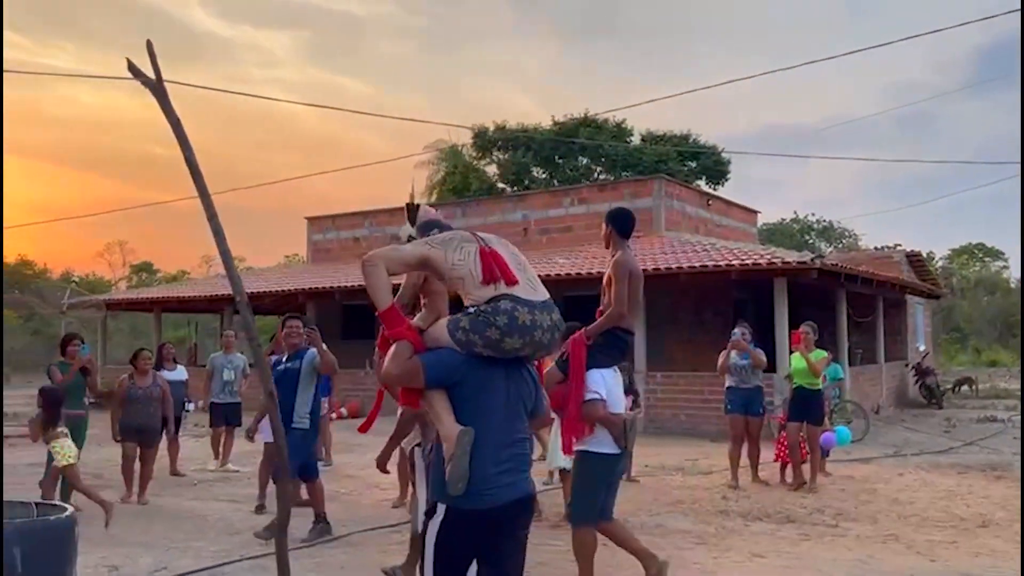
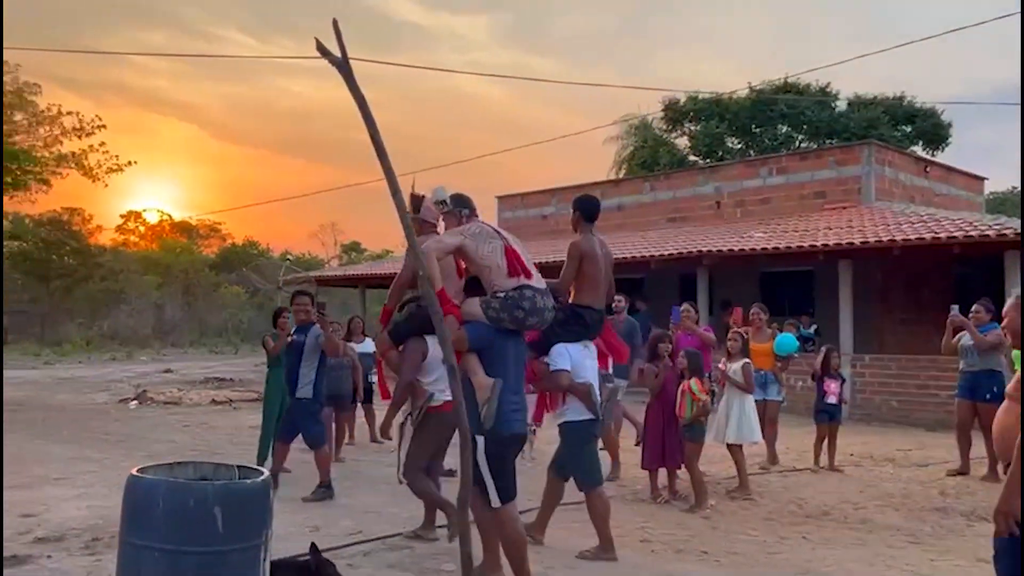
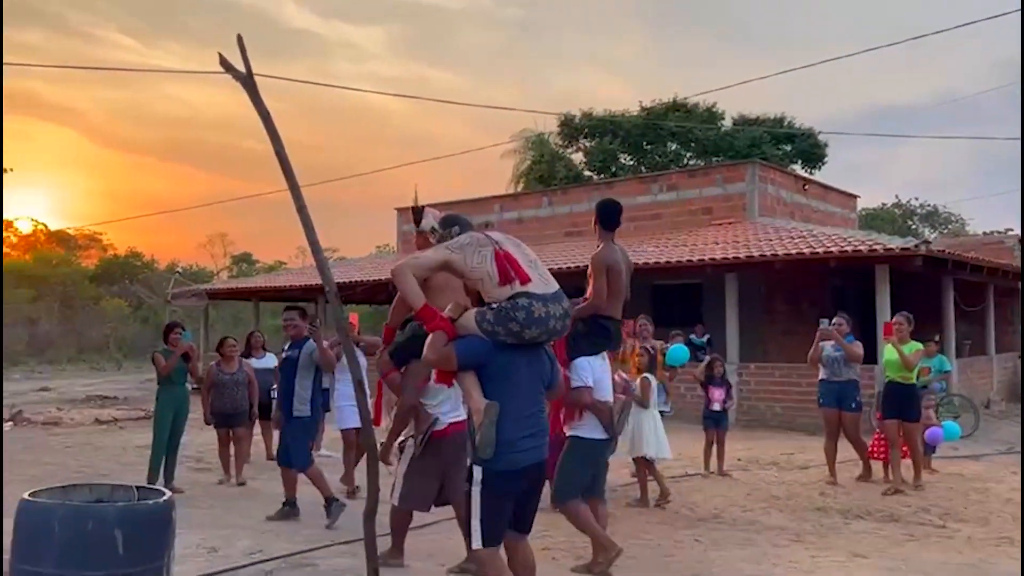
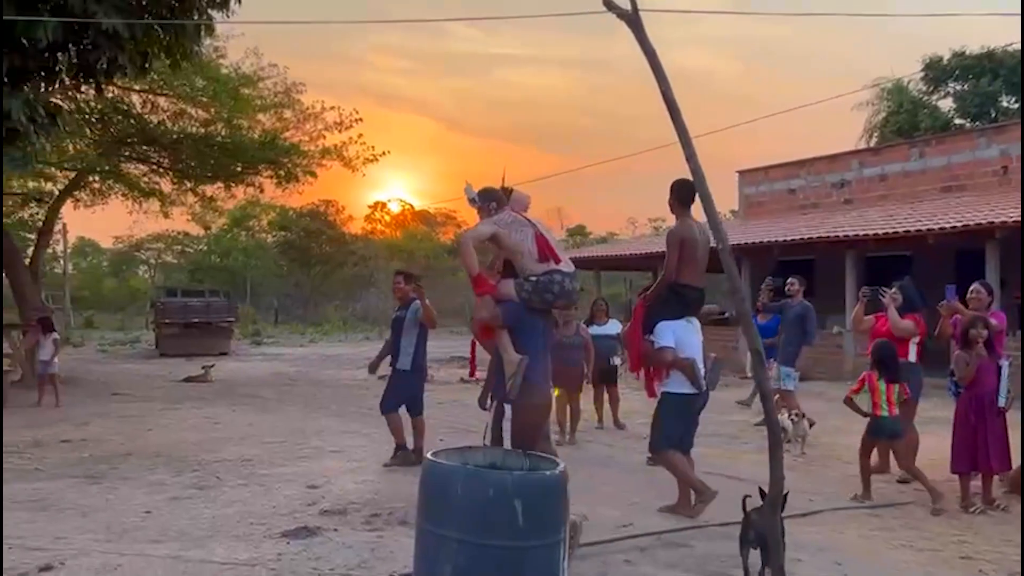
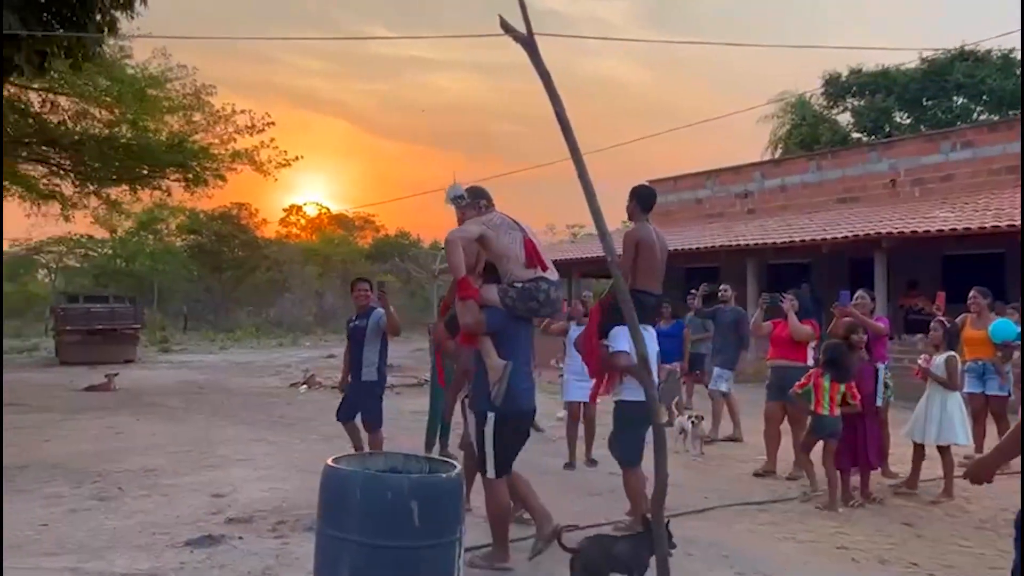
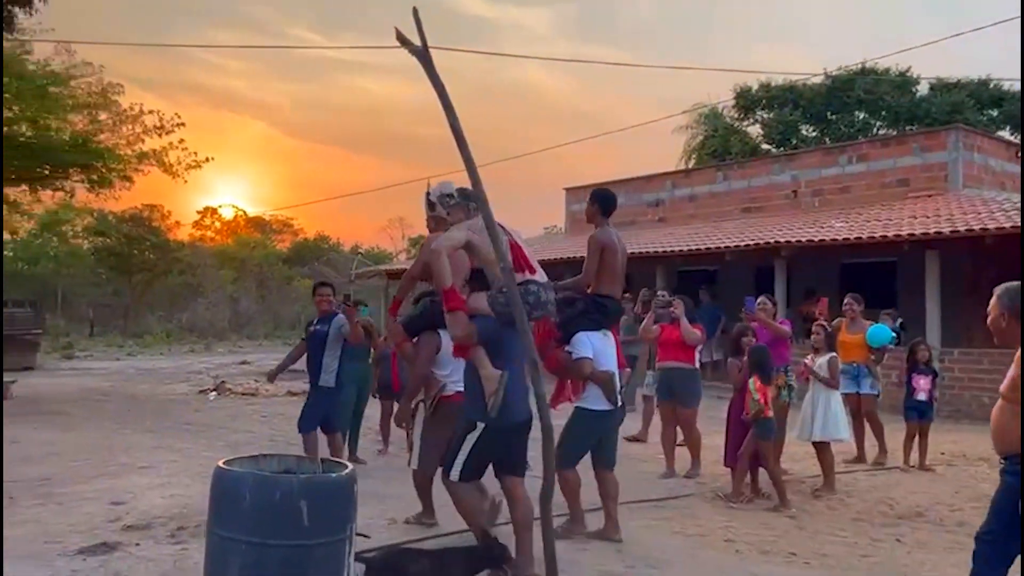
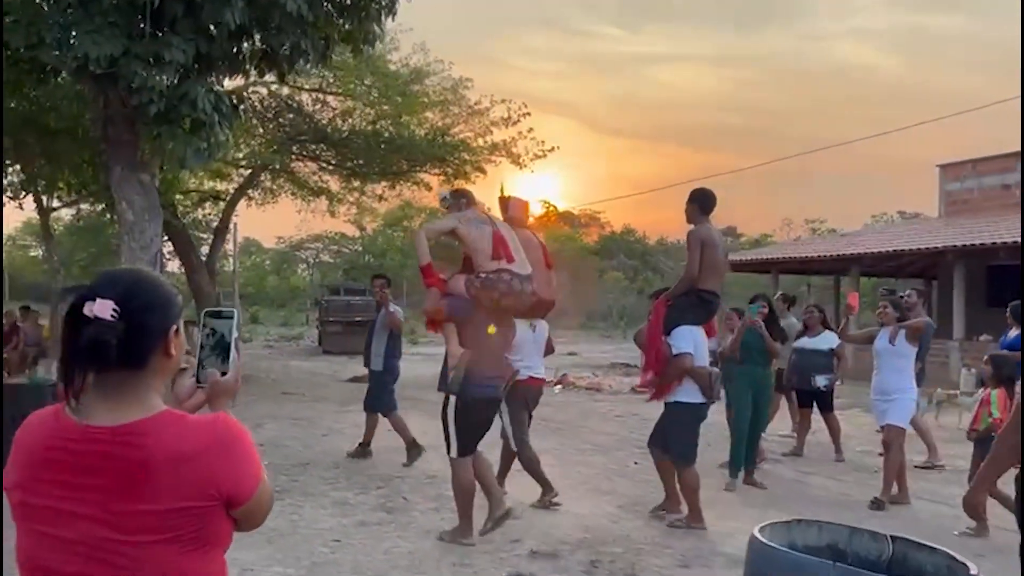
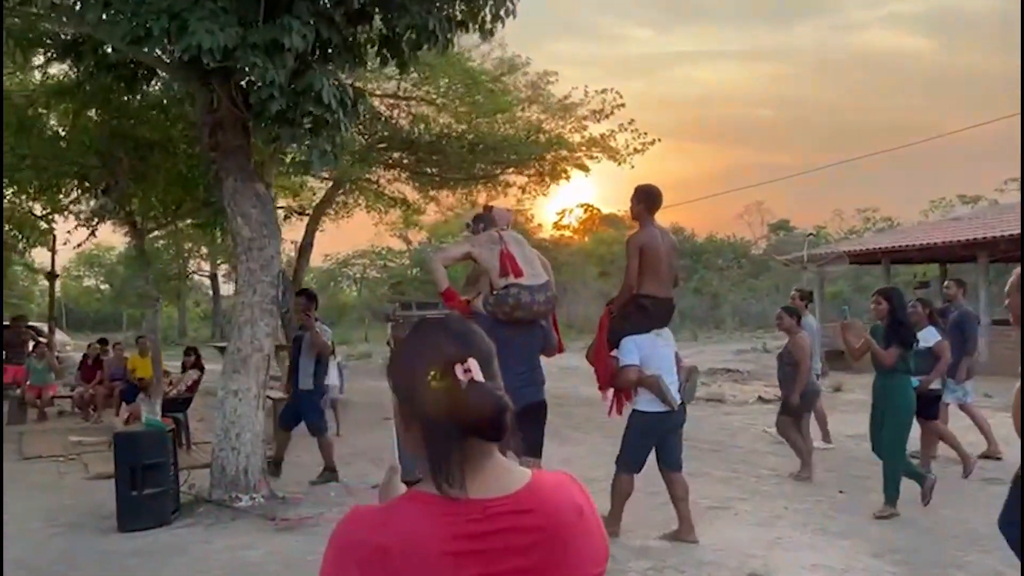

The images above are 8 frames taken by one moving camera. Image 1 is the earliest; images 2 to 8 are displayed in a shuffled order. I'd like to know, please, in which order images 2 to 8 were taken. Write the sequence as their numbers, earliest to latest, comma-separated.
3, 2, 6, 5, 4, 7, 8
